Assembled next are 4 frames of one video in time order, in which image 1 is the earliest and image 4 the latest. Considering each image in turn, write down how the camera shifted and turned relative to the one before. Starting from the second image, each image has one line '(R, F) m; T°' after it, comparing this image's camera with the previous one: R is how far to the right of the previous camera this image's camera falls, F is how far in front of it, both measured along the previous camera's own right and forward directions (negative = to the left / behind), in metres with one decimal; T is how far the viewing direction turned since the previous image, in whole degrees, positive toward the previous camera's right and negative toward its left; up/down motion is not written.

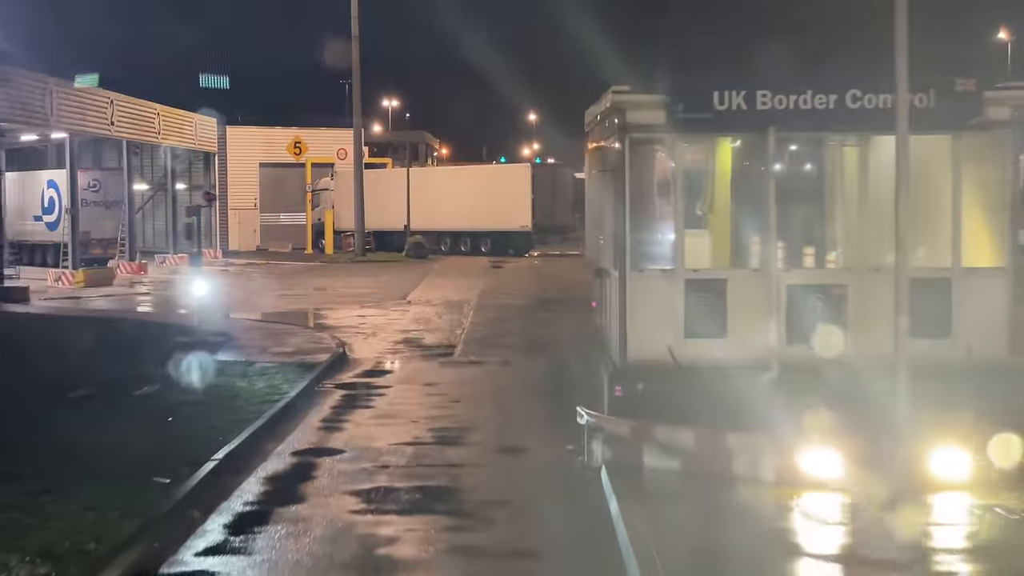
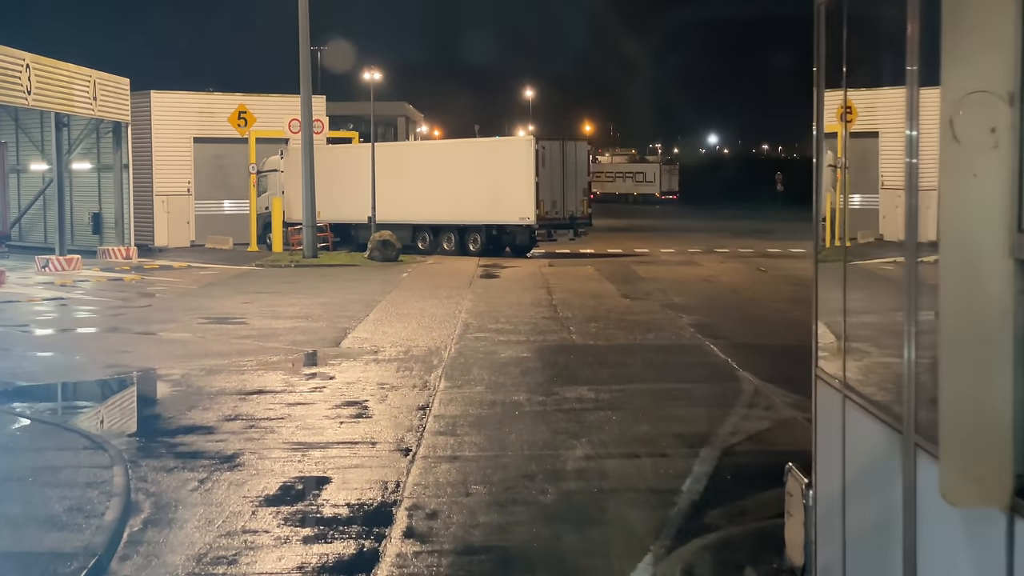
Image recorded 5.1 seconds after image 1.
(-0.1, +9.5) m; 0°
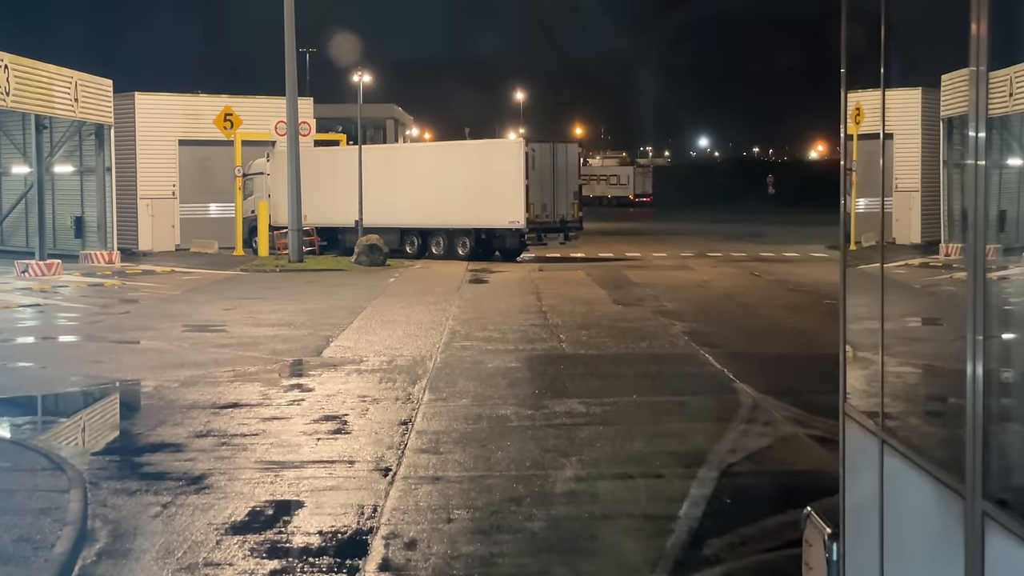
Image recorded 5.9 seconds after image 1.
(0.0, +0.5) m; 0°
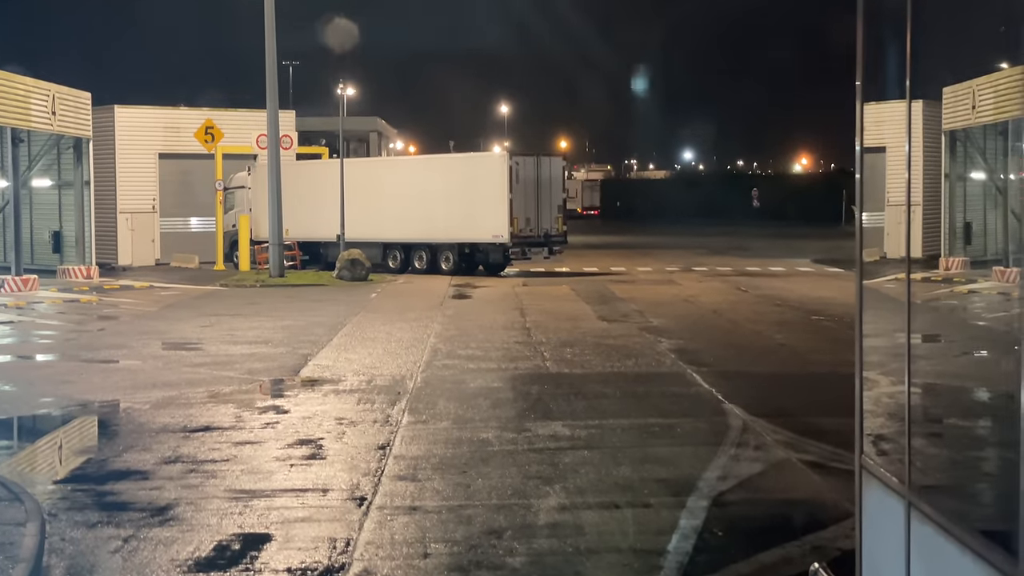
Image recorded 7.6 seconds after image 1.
(0.0, +0.4) m; +1°
